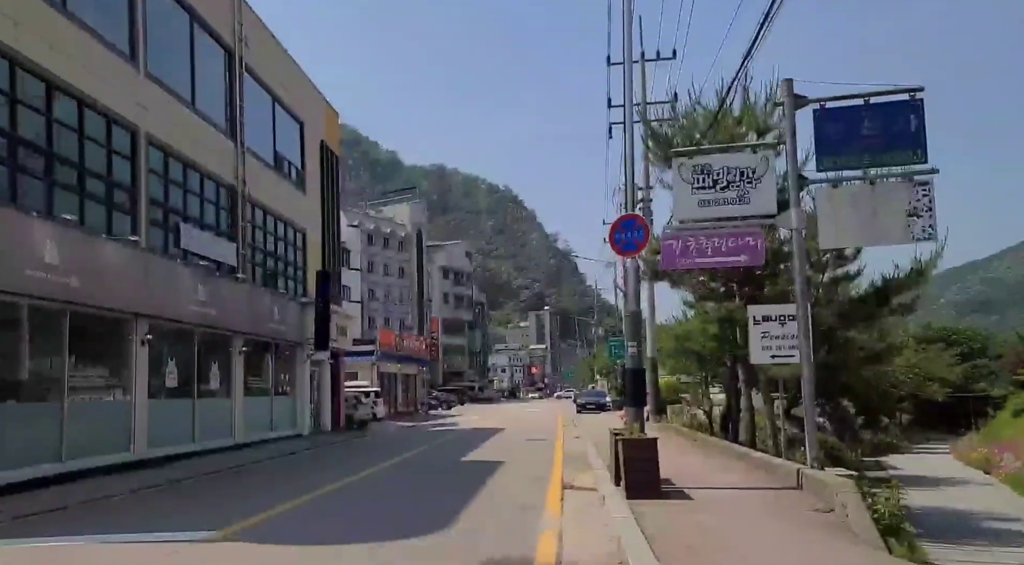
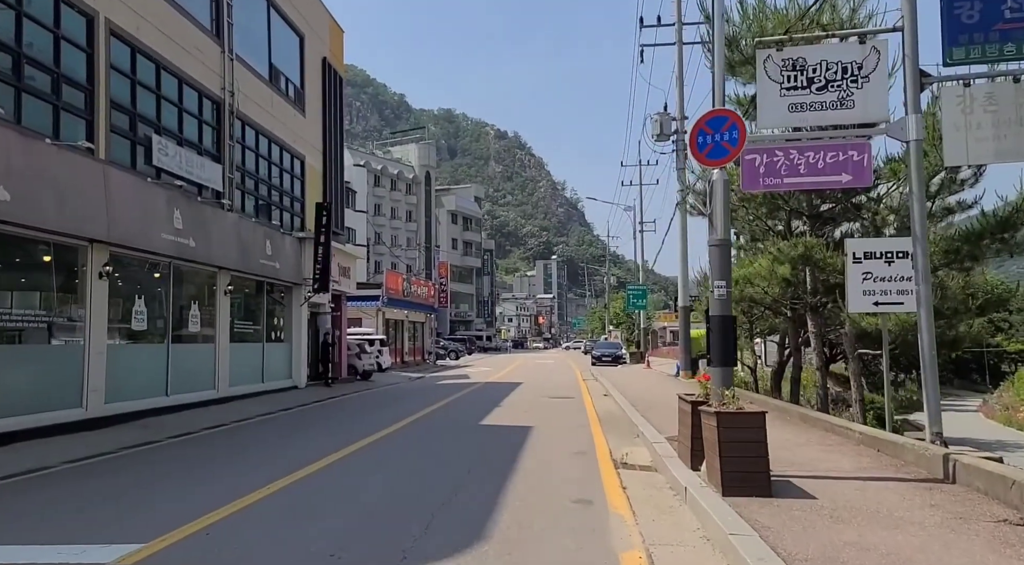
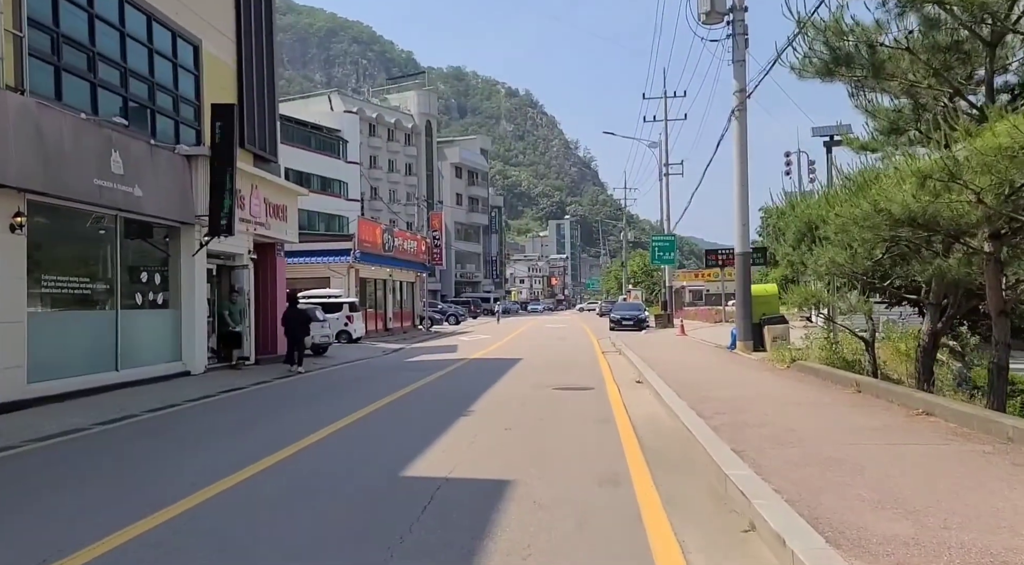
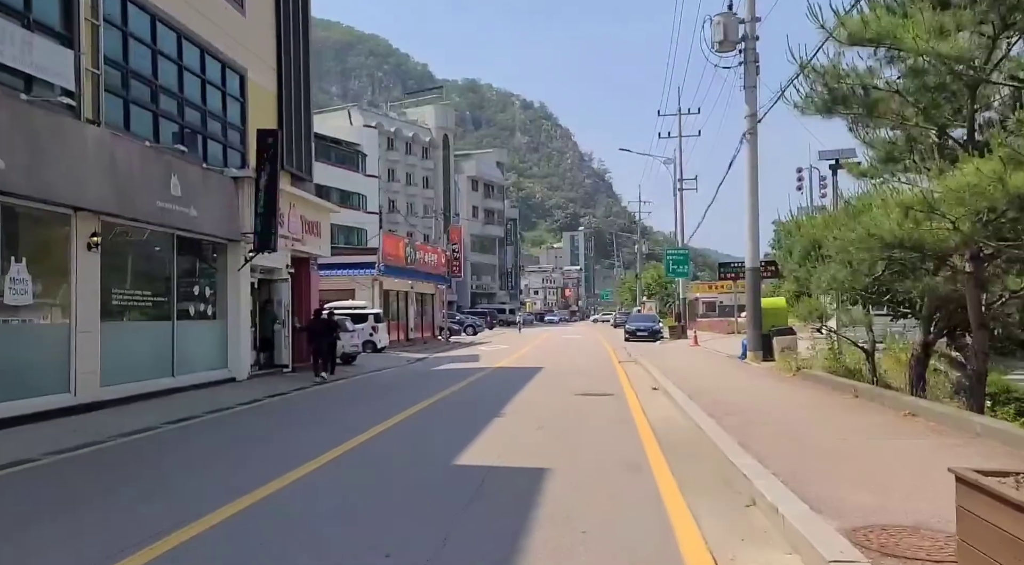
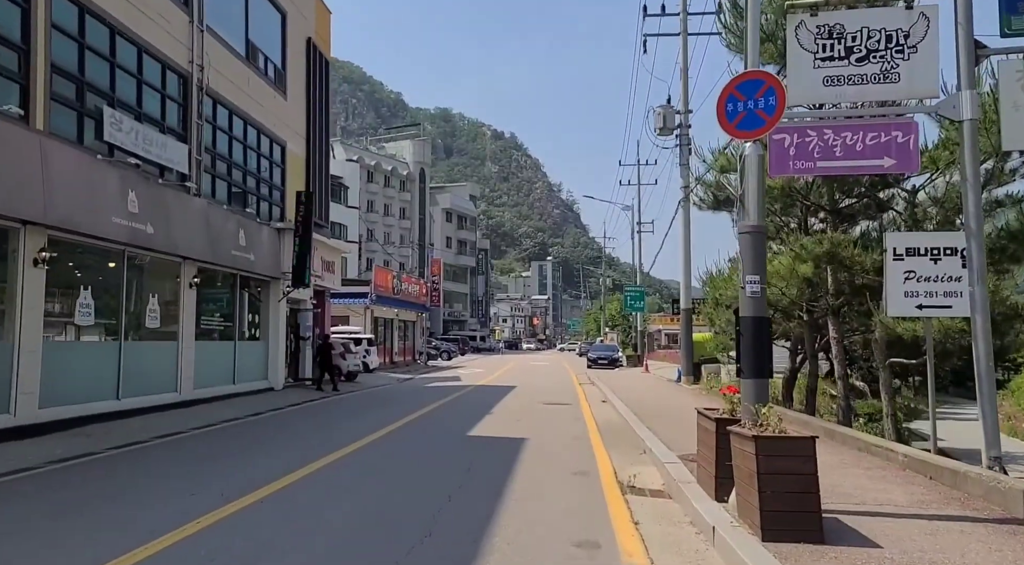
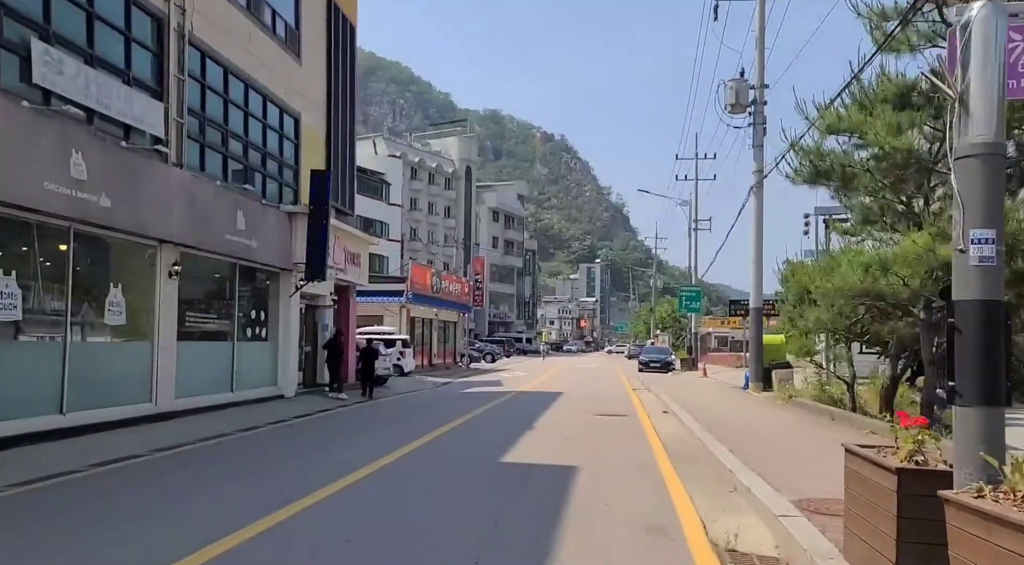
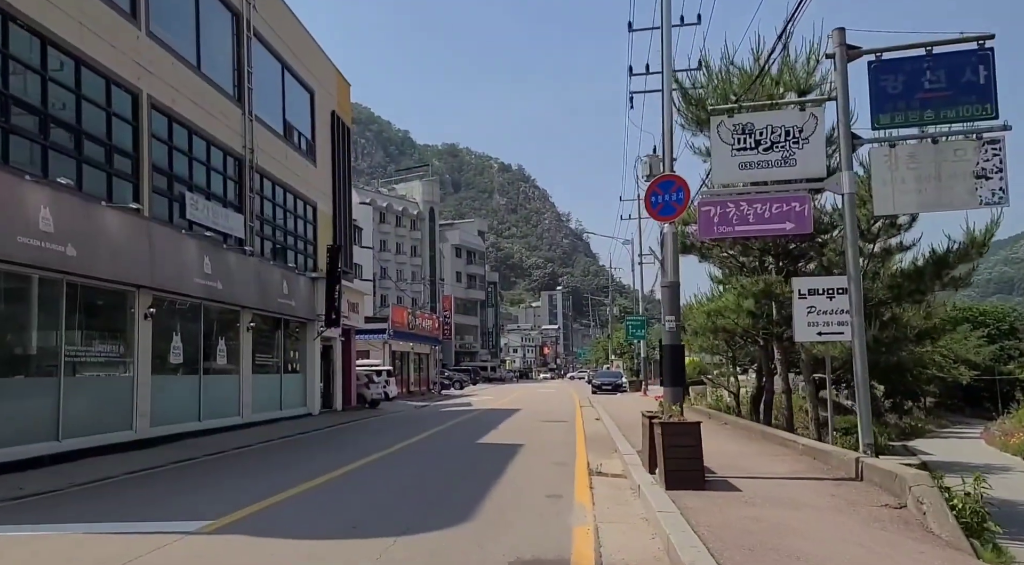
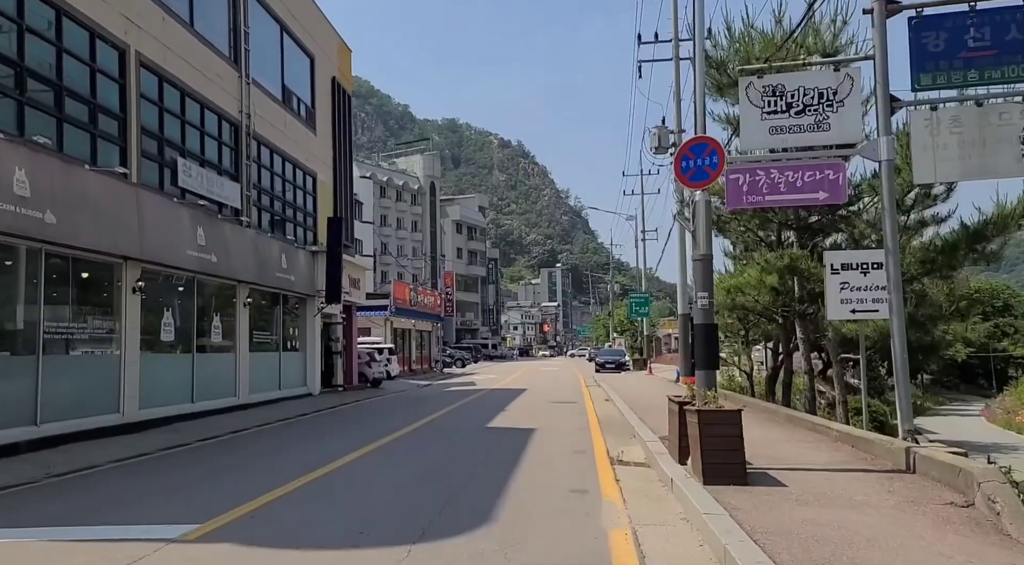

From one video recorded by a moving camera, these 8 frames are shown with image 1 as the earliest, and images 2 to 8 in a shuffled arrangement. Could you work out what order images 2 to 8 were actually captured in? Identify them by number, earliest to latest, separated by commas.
7, 8, 2, 5, 6, 4, 3
